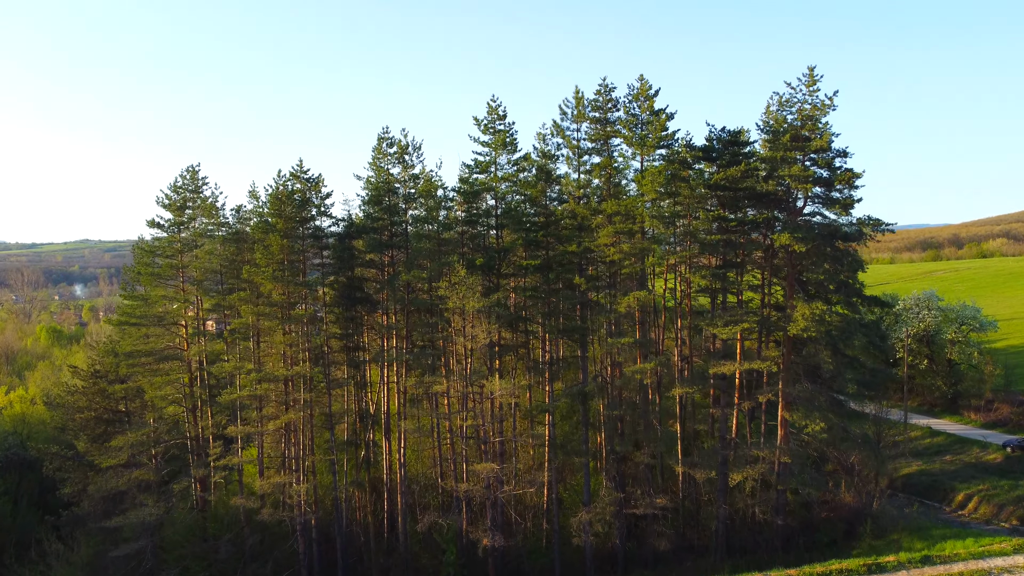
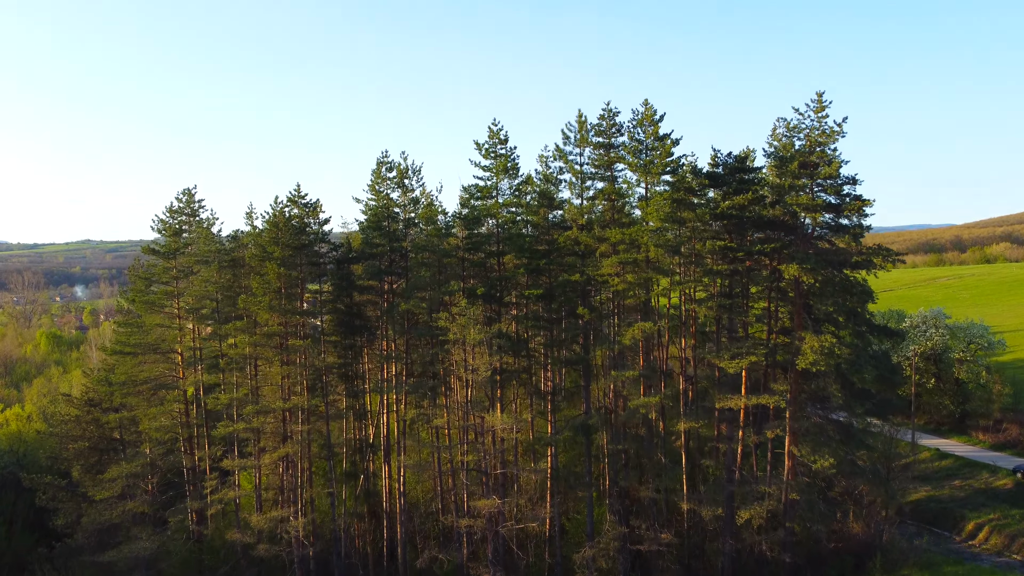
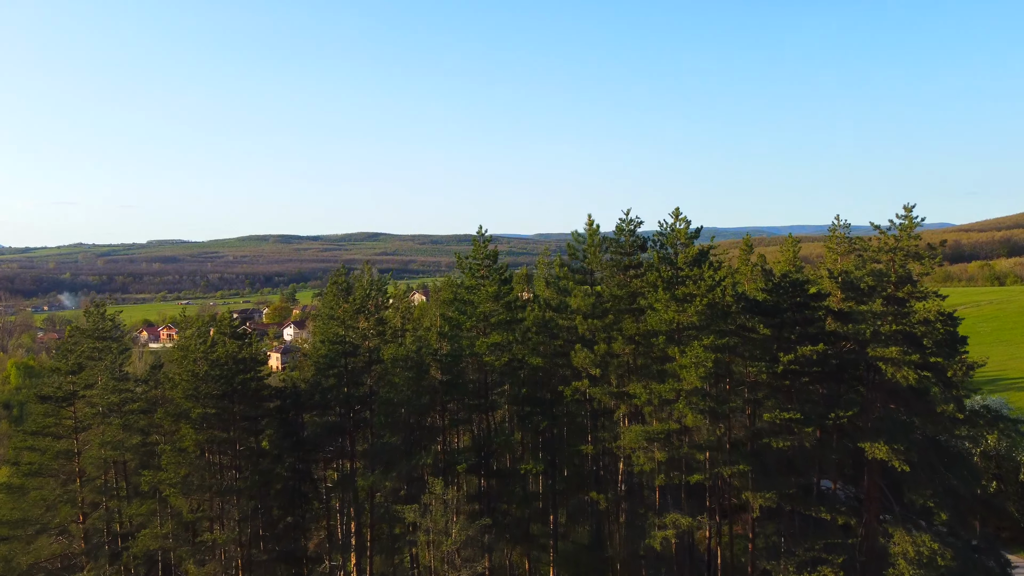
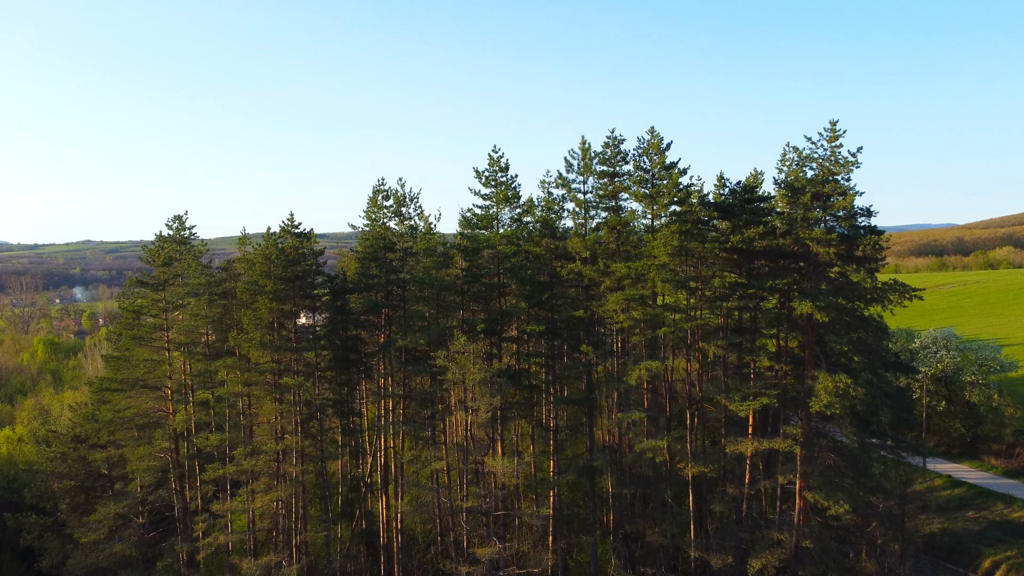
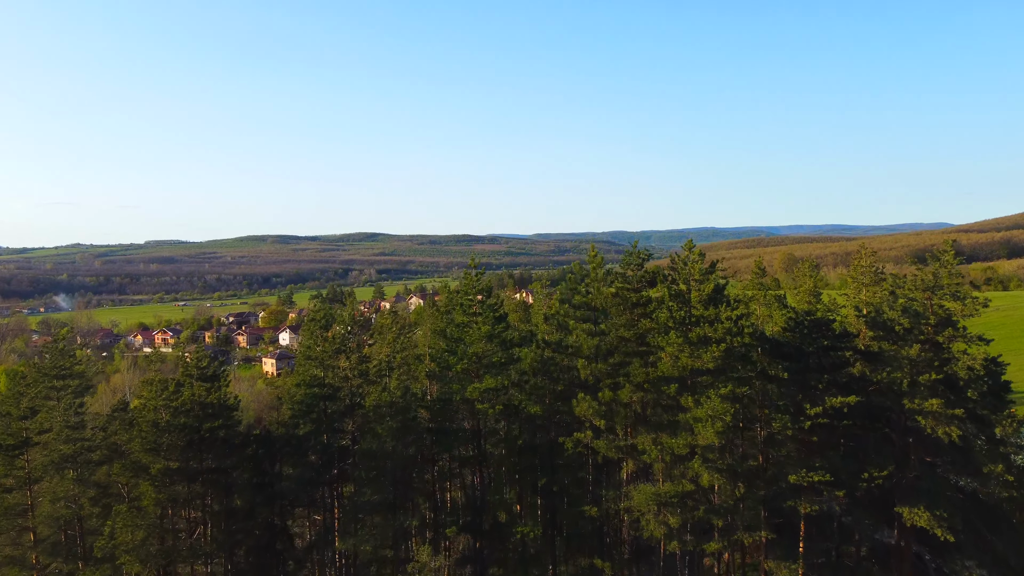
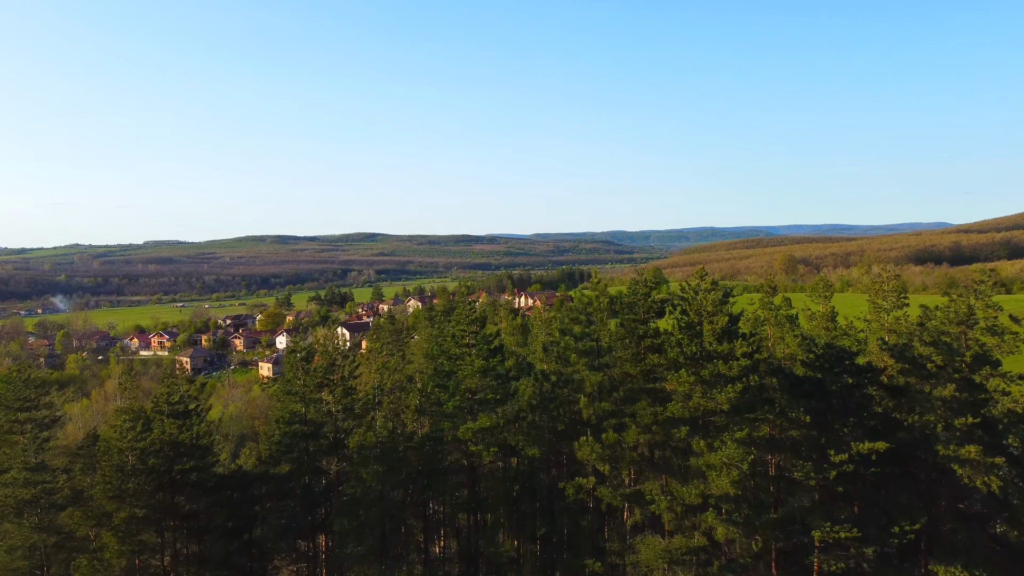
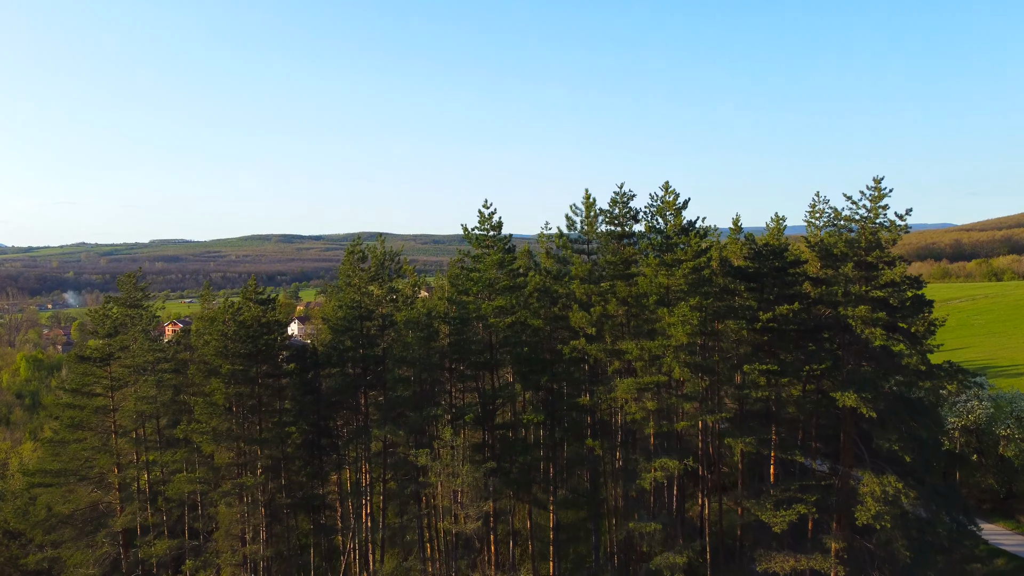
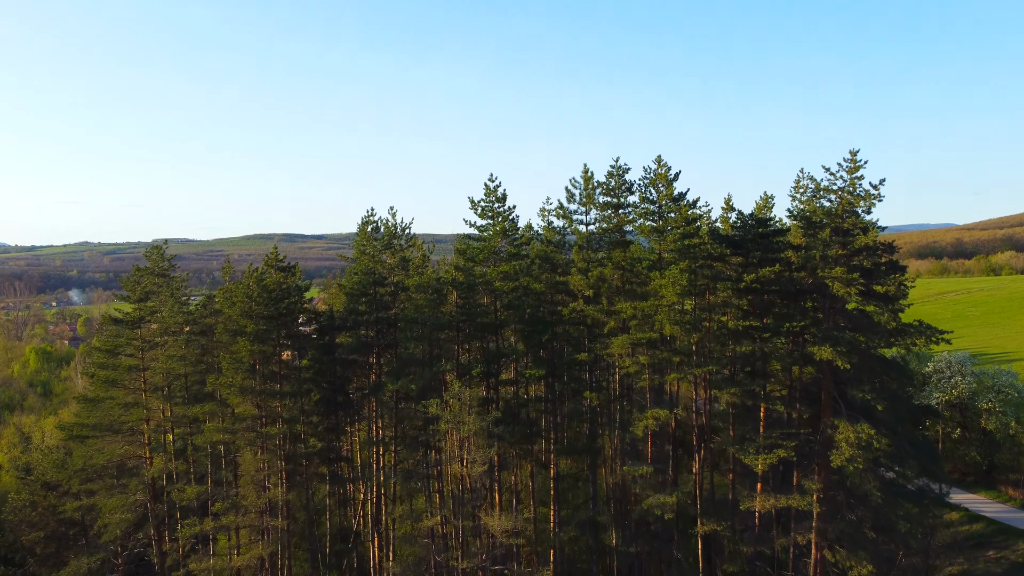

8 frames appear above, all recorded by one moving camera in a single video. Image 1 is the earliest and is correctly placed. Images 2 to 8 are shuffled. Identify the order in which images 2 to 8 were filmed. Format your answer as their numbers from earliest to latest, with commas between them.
2, 4, 8, 7, 3, 5, 6
